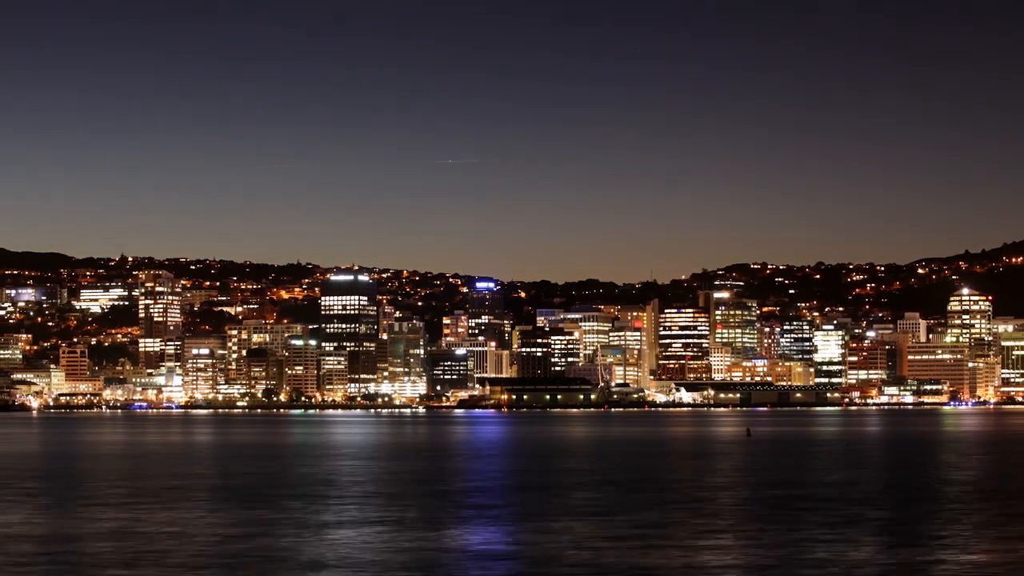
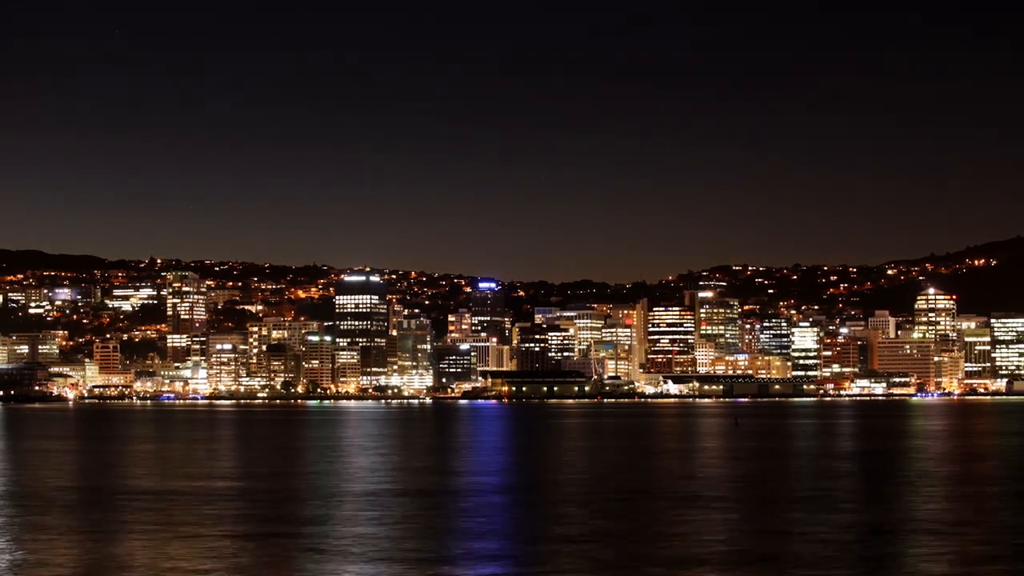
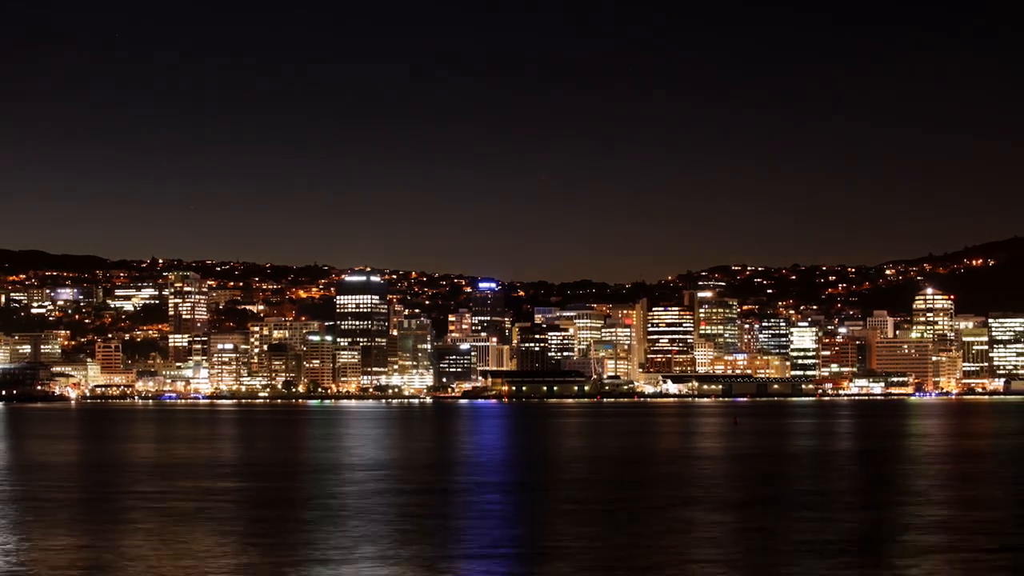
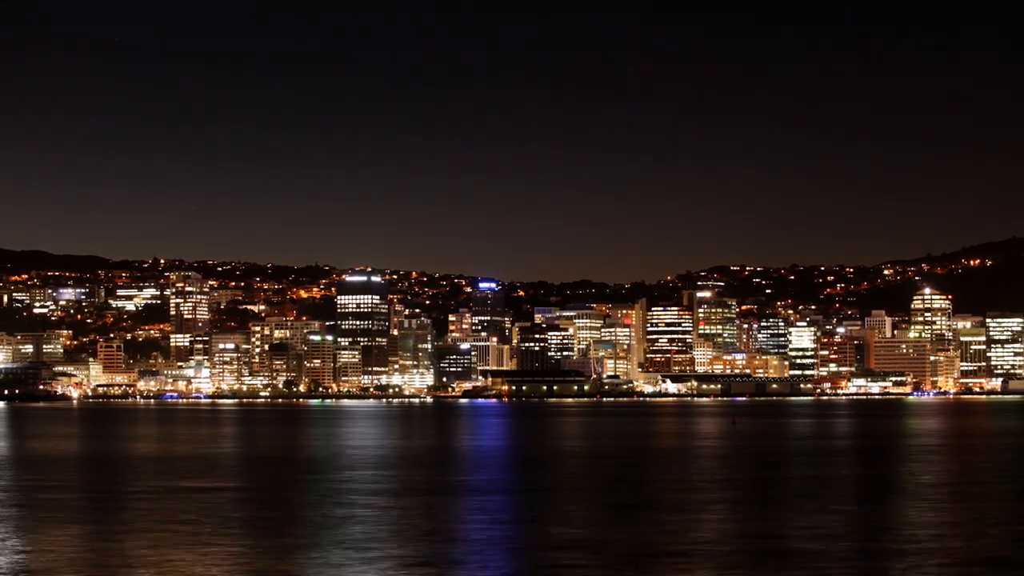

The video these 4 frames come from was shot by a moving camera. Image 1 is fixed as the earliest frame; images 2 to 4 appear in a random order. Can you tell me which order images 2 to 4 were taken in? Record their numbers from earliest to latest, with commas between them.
2, 3, 4
